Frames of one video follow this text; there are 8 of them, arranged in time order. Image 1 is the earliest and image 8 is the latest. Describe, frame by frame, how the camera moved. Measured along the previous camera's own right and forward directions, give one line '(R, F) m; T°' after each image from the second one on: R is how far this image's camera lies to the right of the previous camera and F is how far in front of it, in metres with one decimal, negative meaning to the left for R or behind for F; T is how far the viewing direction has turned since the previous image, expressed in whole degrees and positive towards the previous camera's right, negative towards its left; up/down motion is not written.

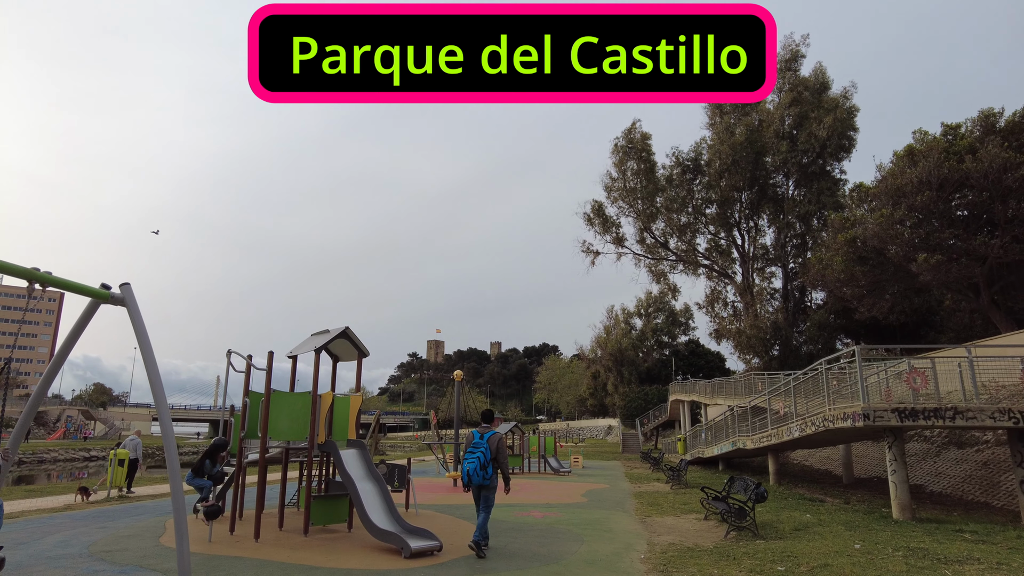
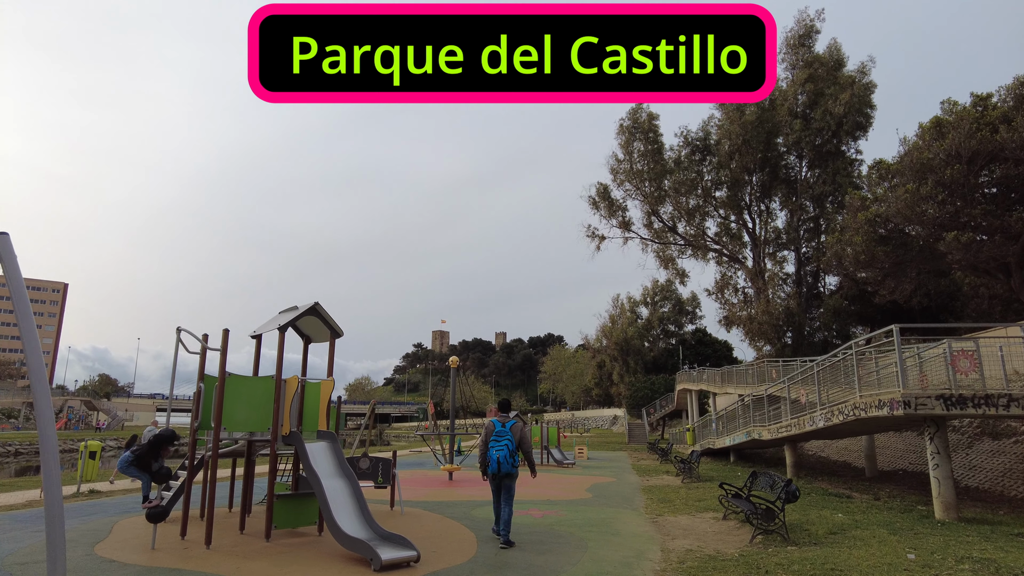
(+0.1, +1.1) m; 0°
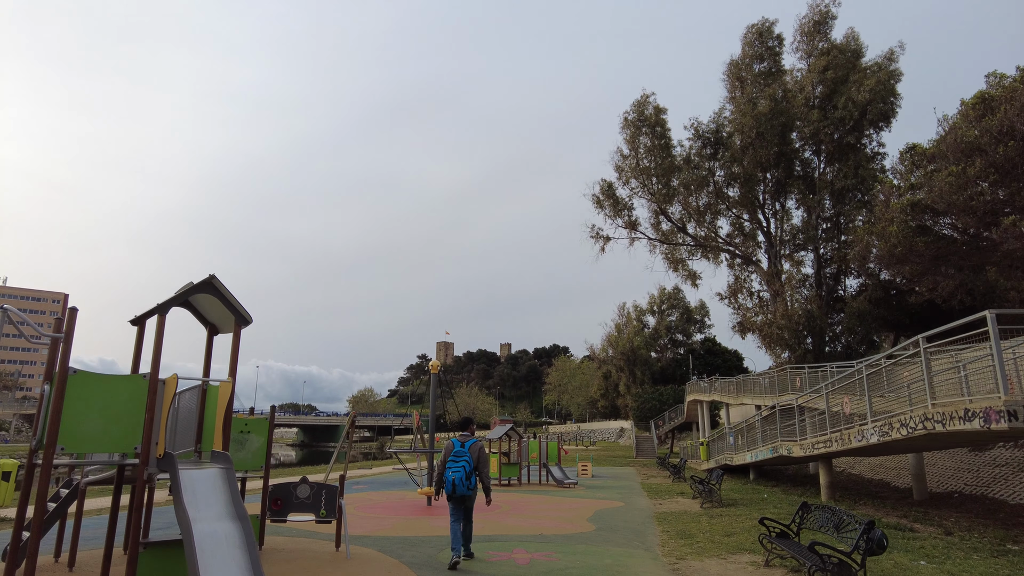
(+0.3, +2.0) m; -1°
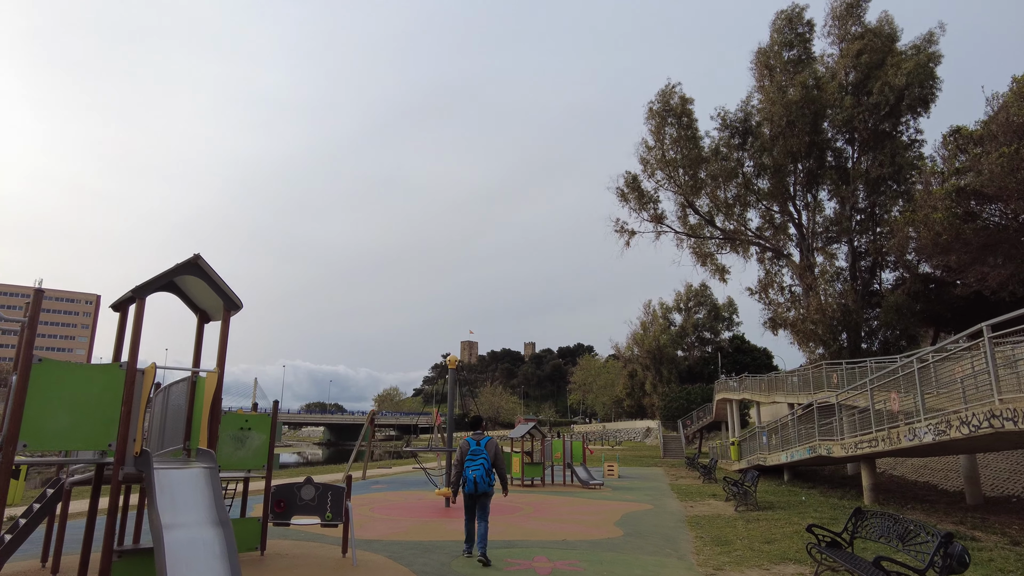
(+0.1, +0.6) m; -2°
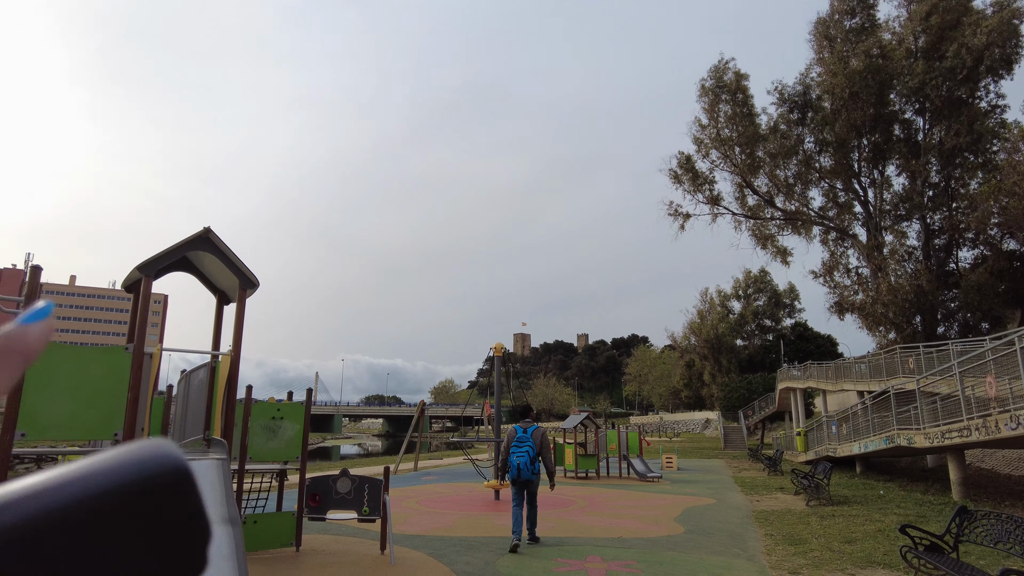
(+0.1, +0.6) m; -5°
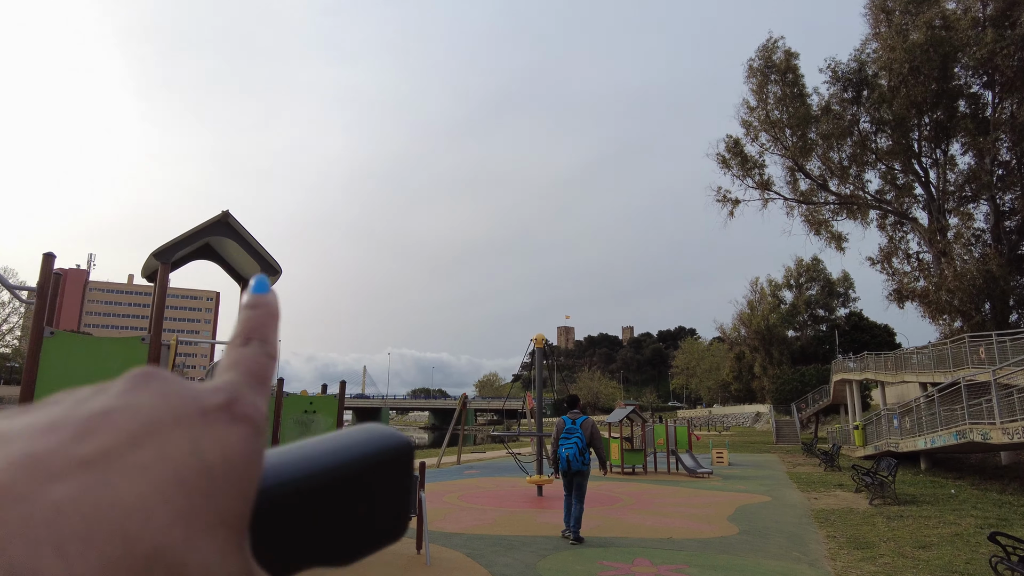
(0.0, +0.4) m; -4°
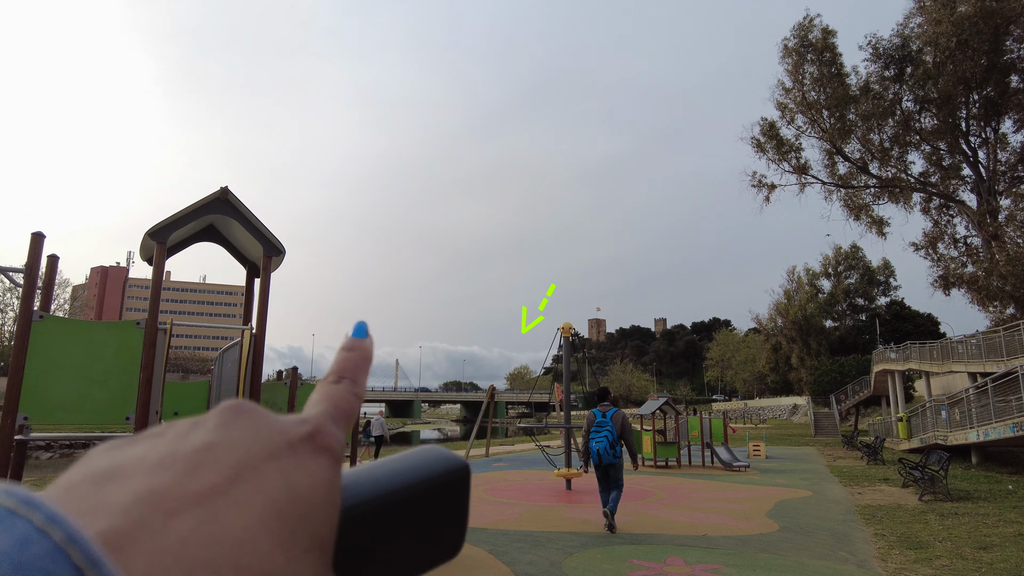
(+0.1, +0.3) m; -3°
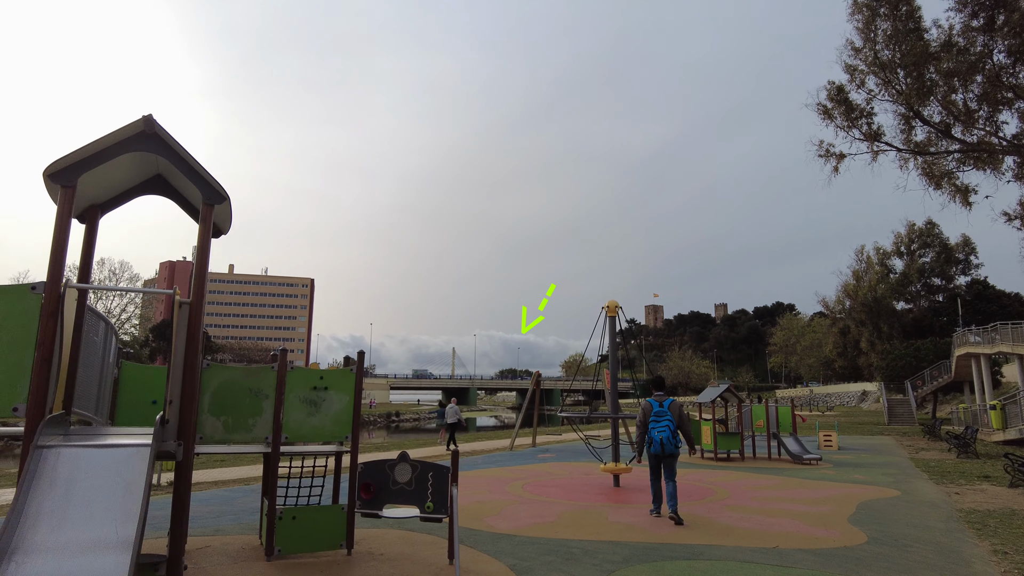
(+0.2, +1.0) m; -5°
